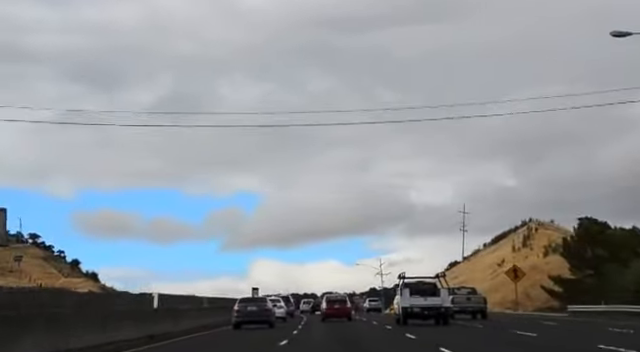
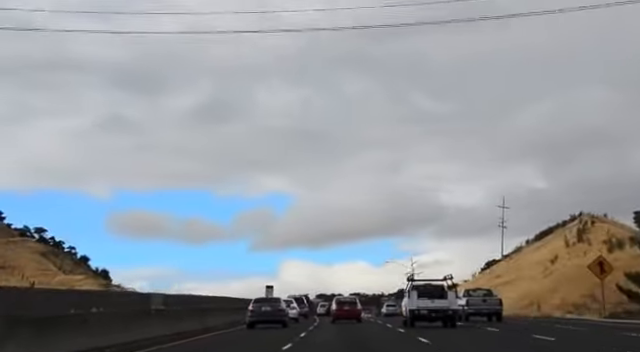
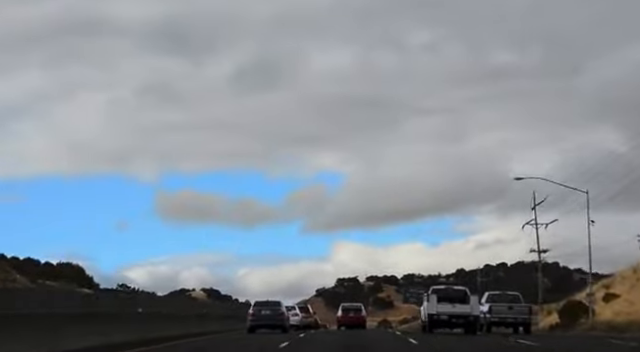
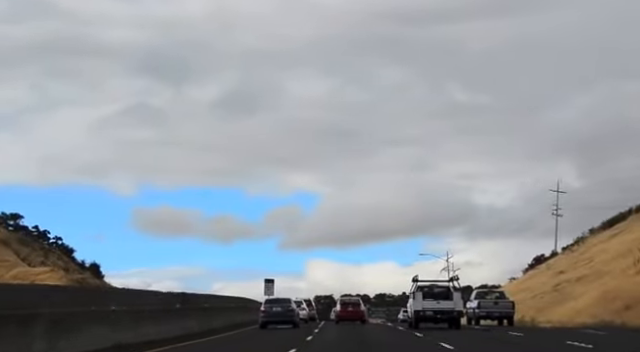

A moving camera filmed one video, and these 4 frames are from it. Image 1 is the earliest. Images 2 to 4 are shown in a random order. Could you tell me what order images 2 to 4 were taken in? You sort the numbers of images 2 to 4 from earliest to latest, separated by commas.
2, 4, 3
